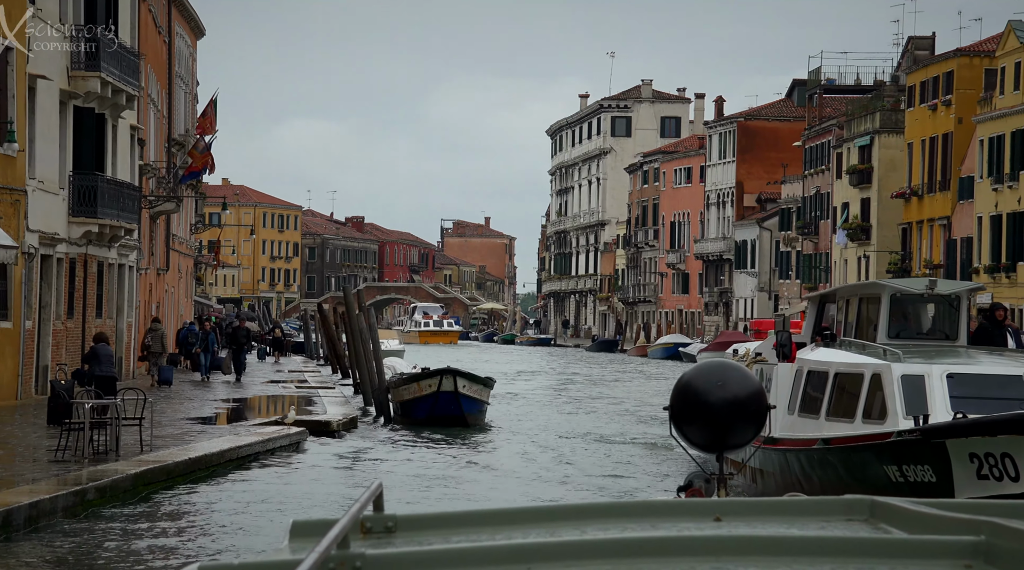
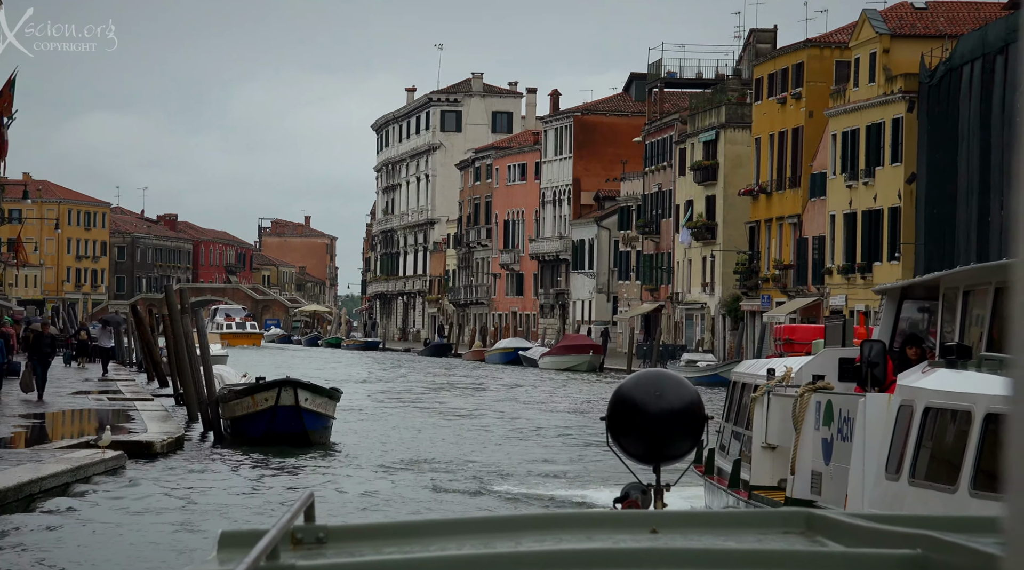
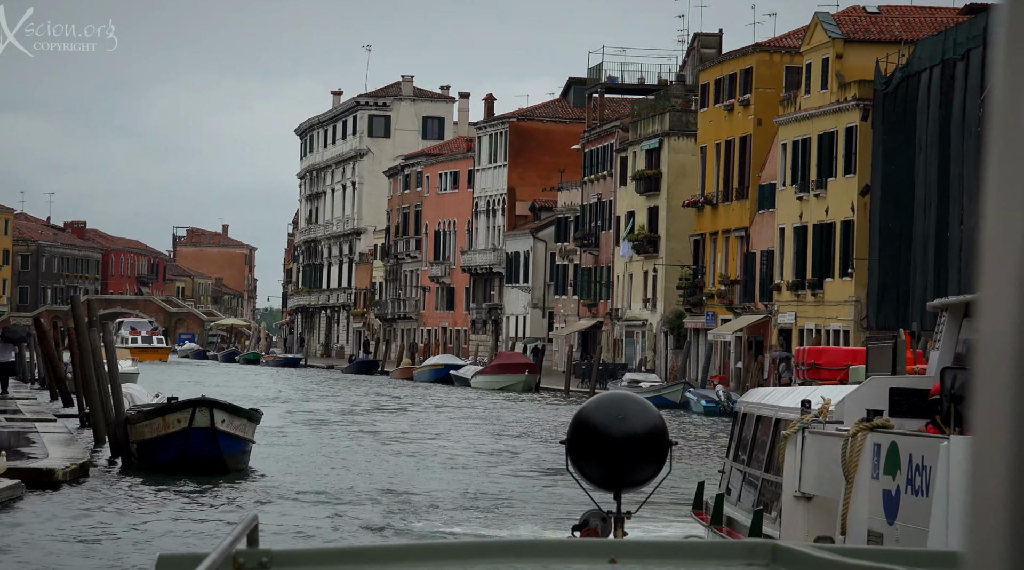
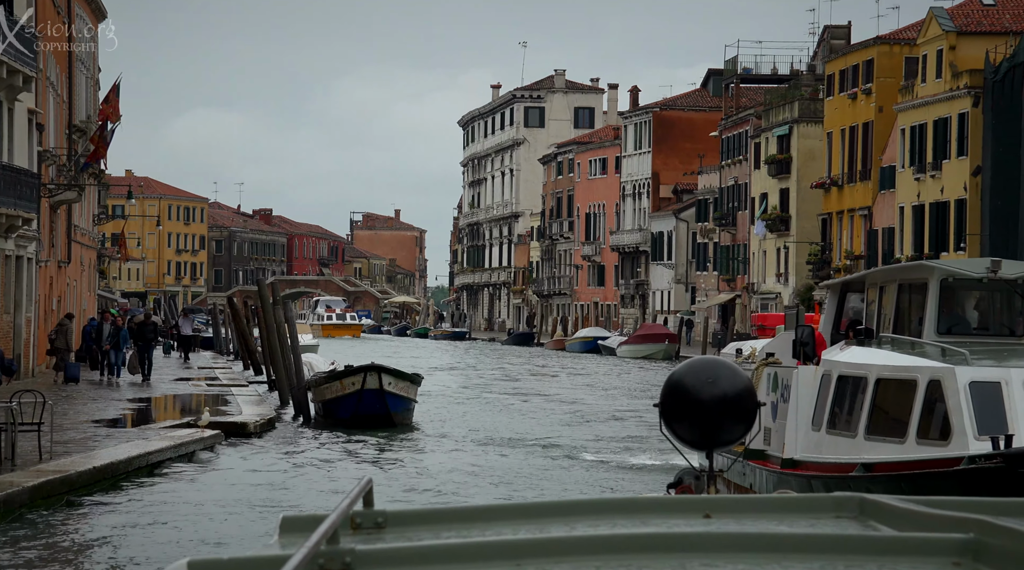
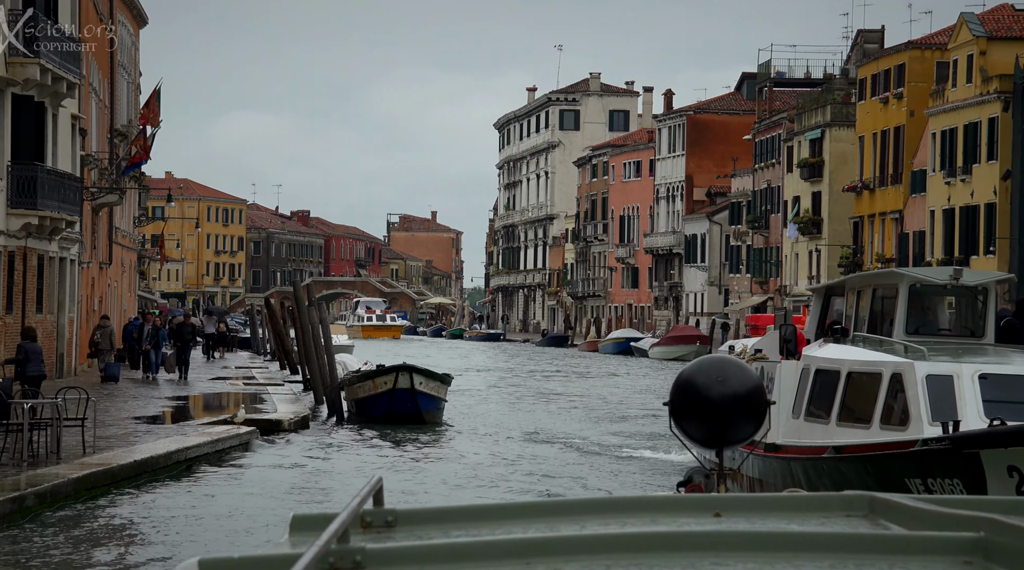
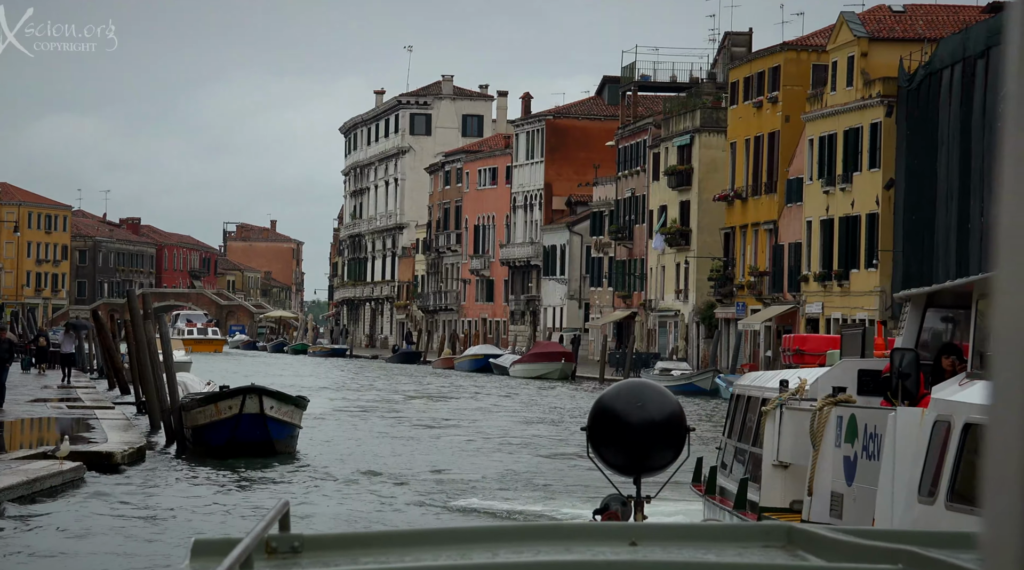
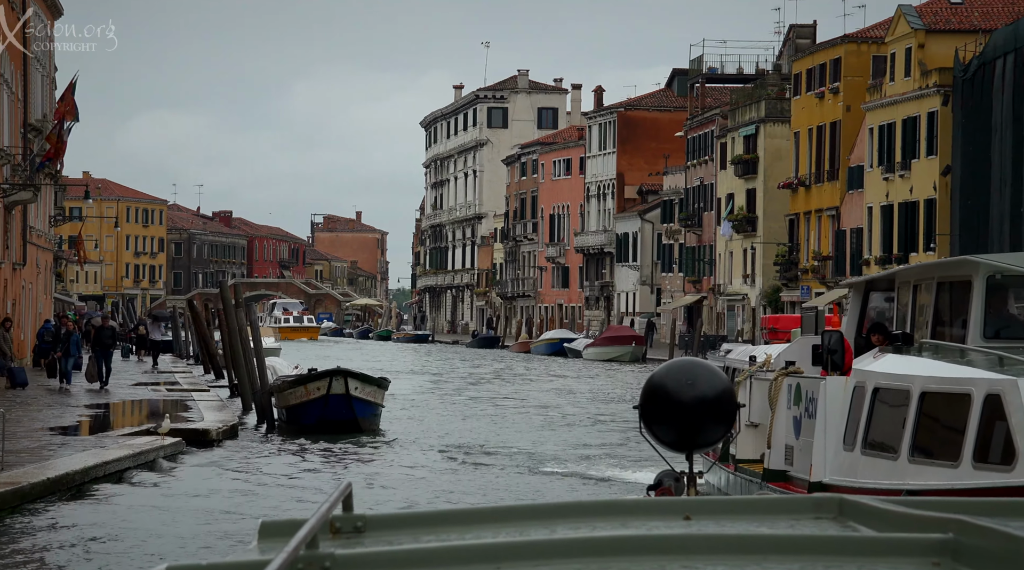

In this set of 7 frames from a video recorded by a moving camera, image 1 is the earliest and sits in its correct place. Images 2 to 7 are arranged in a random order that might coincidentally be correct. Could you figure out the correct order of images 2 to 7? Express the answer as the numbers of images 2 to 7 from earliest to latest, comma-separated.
5, 4, 7, 2, 6, 3
